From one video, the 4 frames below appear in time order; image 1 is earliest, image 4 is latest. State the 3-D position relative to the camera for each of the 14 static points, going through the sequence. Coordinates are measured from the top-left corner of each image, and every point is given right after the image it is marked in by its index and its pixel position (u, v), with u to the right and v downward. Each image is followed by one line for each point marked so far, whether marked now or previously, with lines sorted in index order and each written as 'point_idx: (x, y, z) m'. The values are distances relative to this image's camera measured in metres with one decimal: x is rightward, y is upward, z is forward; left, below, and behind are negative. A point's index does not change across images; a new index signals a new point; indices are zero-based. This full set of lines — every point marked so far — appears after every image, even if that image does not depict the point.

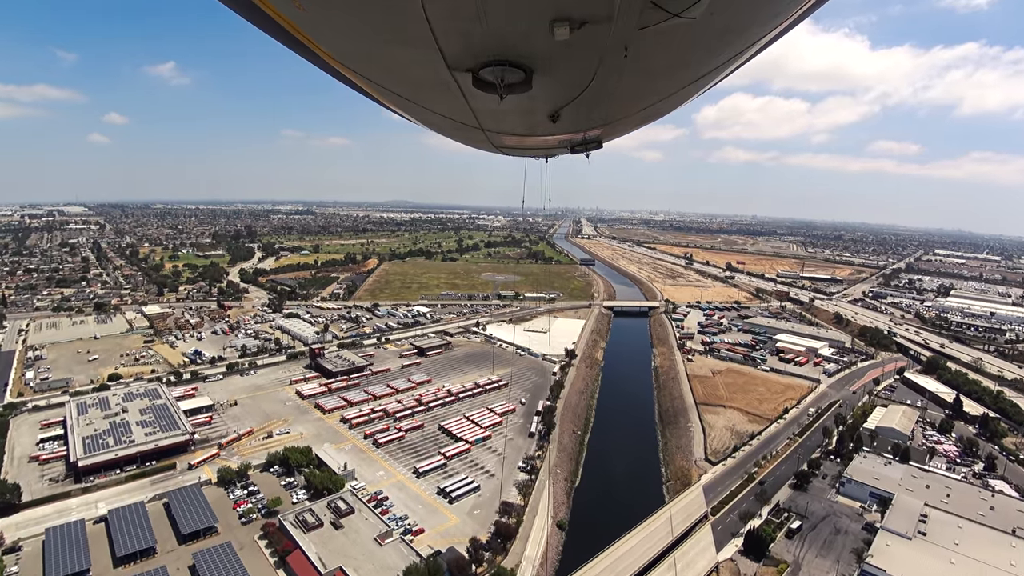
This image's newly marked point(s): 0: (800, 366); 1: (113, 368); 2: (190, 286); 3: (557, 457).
0: (+7.7, -2.1, +12.8) m
1: (-8.1, -1.6, +9.7) m
2: (-11.8, +0.1, +17.4) m
3: (+0.6, -2.4, +6.8) m
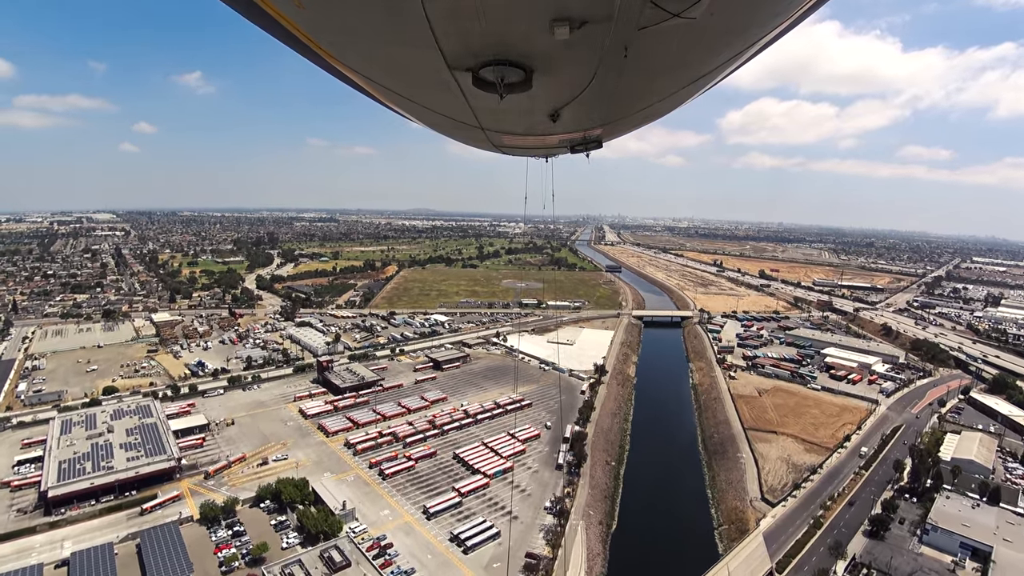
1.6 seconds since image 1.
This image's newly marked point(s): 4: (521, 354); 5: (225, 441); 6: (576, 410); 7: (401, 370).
0: (+8.3, -2.3, +11.6) m
1: (-7.7, -1.8, +9.1) m
2: (-11.0, -0.1, +17.0) m
3: (+1.0, -2.6, +5.9) m
4: (+0.2, -1.5, +10.9) m
5: (-4.2, -2.2, +7.0) m
6: (+1.1, -2.1, +8.1) m
7: (-2.3, -1.7, +9.7) m
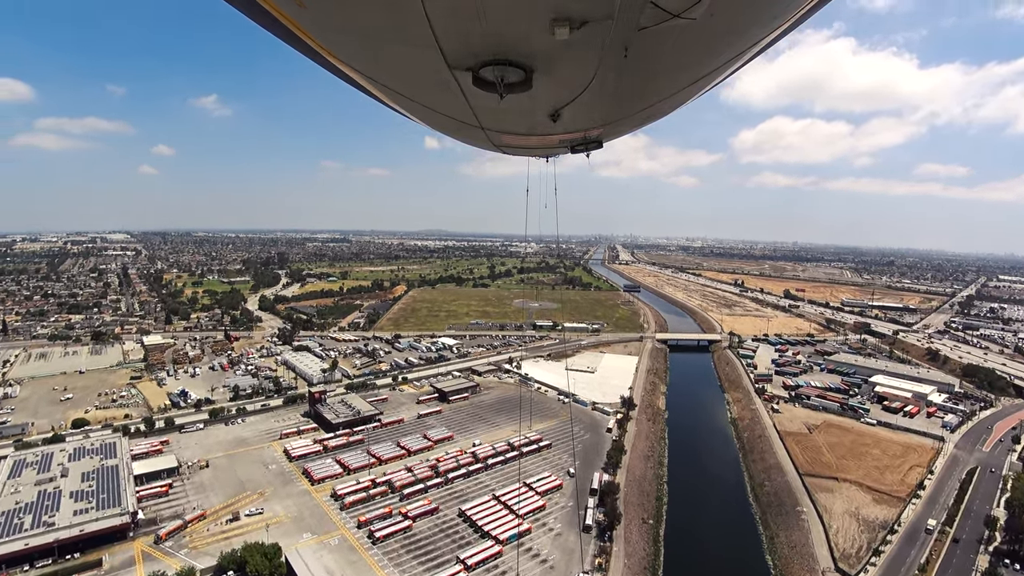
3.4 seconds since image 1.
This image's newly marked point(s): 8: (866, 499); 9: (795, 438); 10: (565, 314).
0: (+8.6, -2.8, +10.3) m
1: (-7.4, -2.1, +8.2) m
2: (-10.5, -0.9, +16.2) m
3: (+1.1, -2.8, +4.8) m
4: (+0.5, -2.0, +9.9) m
5: (-4.0, -2.5, +6.0) m
6: (+1.3, -2.4, +6.9) m
7: (-2.0, -2.1, +8.7) m
8: (+5.1, -3.0, +6.8) m
9: (+5.0, -2.7, +8.5) m
10: (+2.0, -1.0, +18.0) m
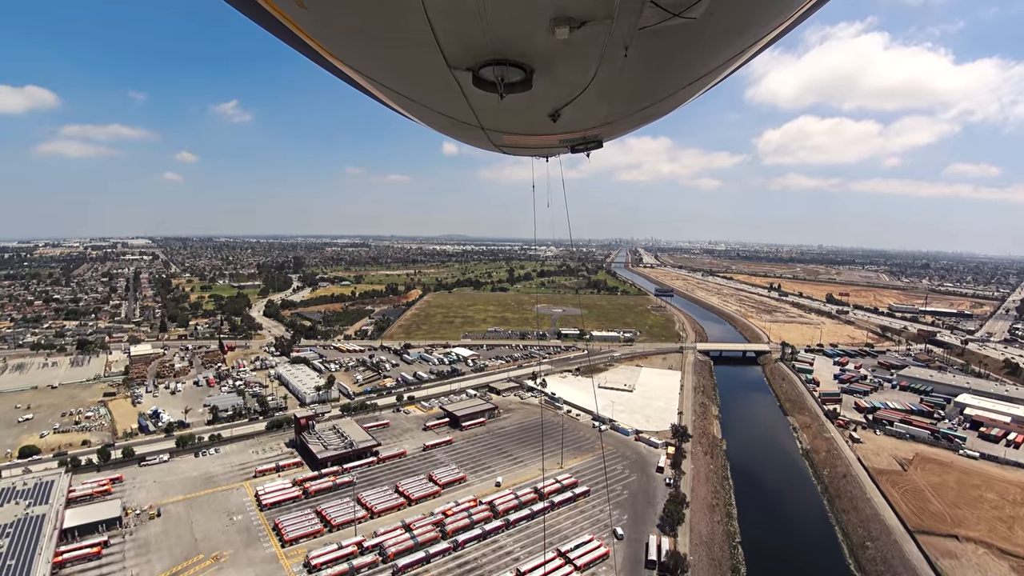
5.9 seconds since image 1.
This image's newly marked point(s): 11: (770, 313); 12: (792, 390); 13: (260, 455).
0: (+9.1, -2.9, +8.5) m
1: (-7.0, -2.2, +7.1) m
2: (-9.8, -1.0, +15.2) m
3: (+1.4, -2.8, +3.3) m
4: (+0.9, -2.0, +8.4) m
5: (-3.7, -2.5, +4.7) m
6: (+1.6, -2.4, +5.5) m
7: (-1.6, -2.1, +7.3) m
8: (+5.4, -3.1, +5.2) m
9: (+5.4, -2.7, +6.8) m
10: (+2.7, -1.1, +16.5) m
11: (+10.7, -1.0, +20.0) m
12: (+6.2, -2.2, +10.5) m
13: (-3.4, -2.2, +6.4) m
